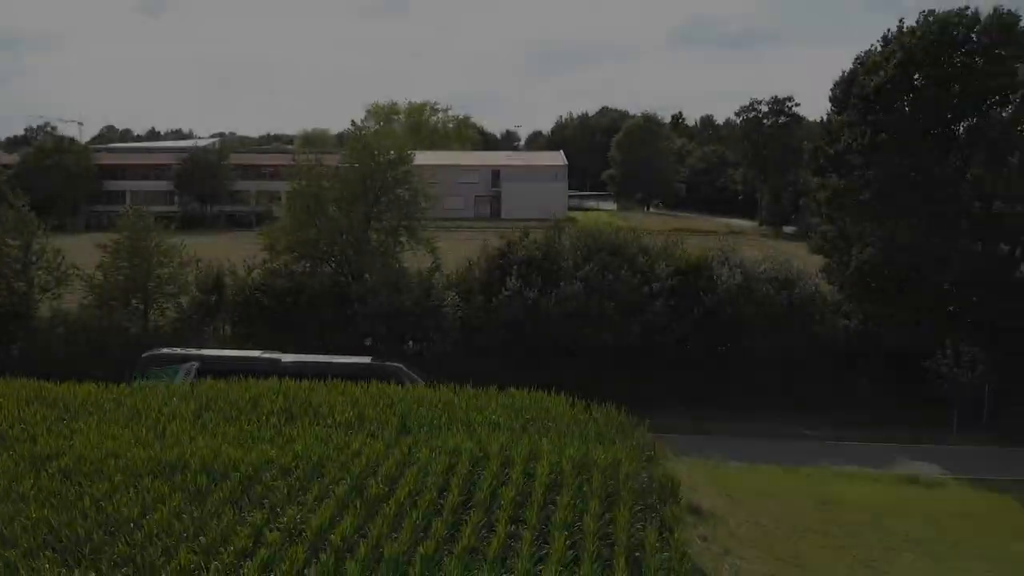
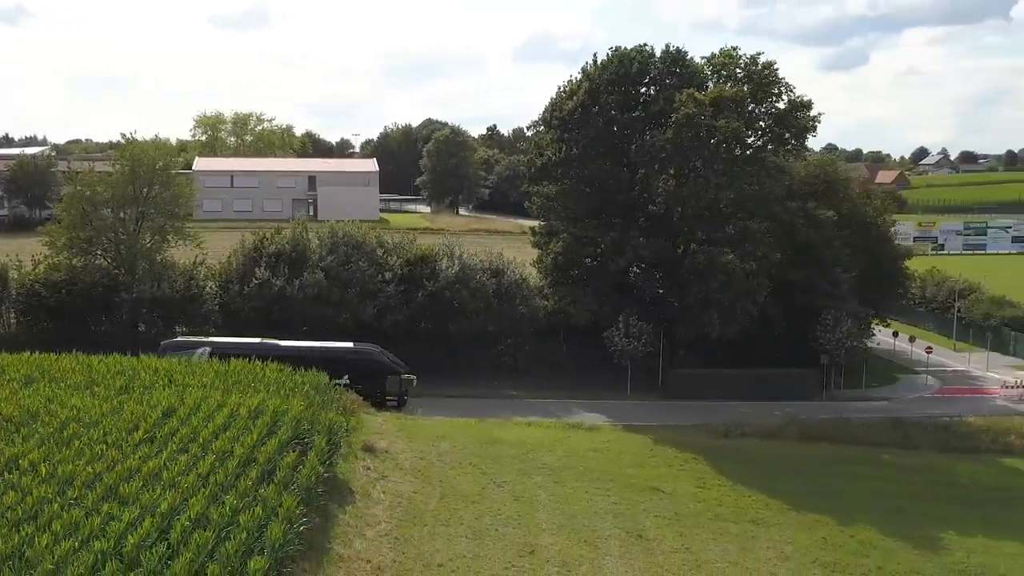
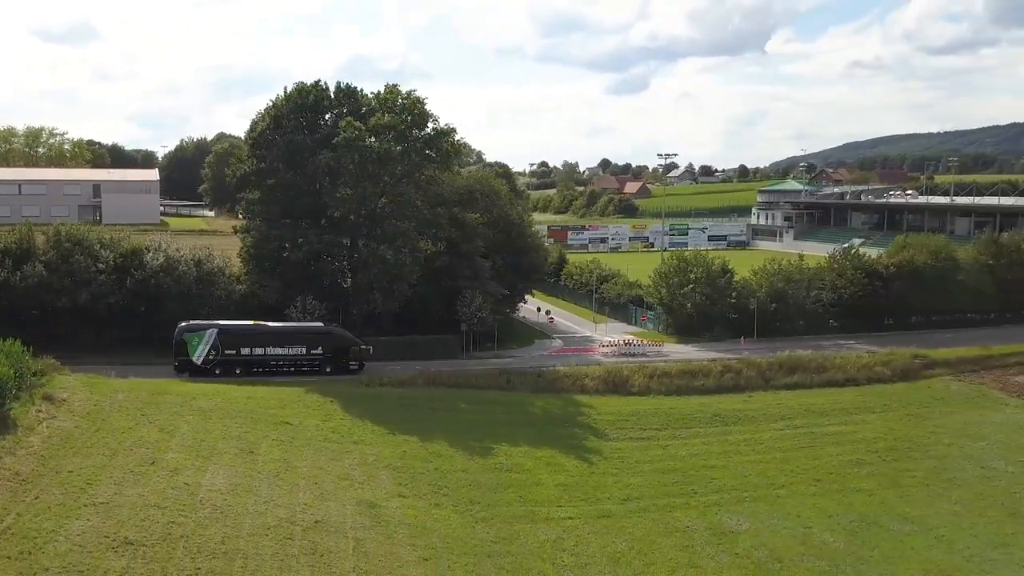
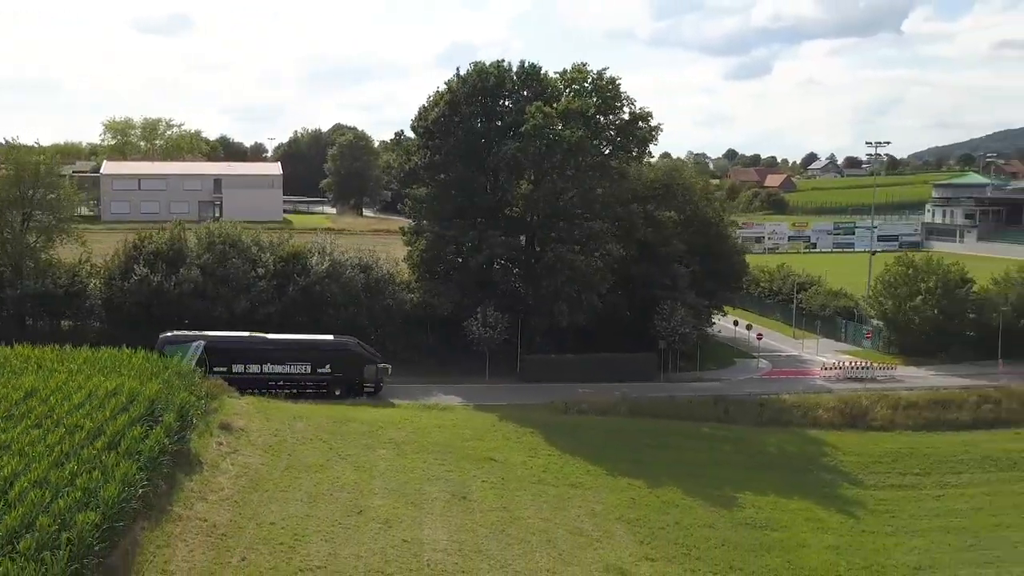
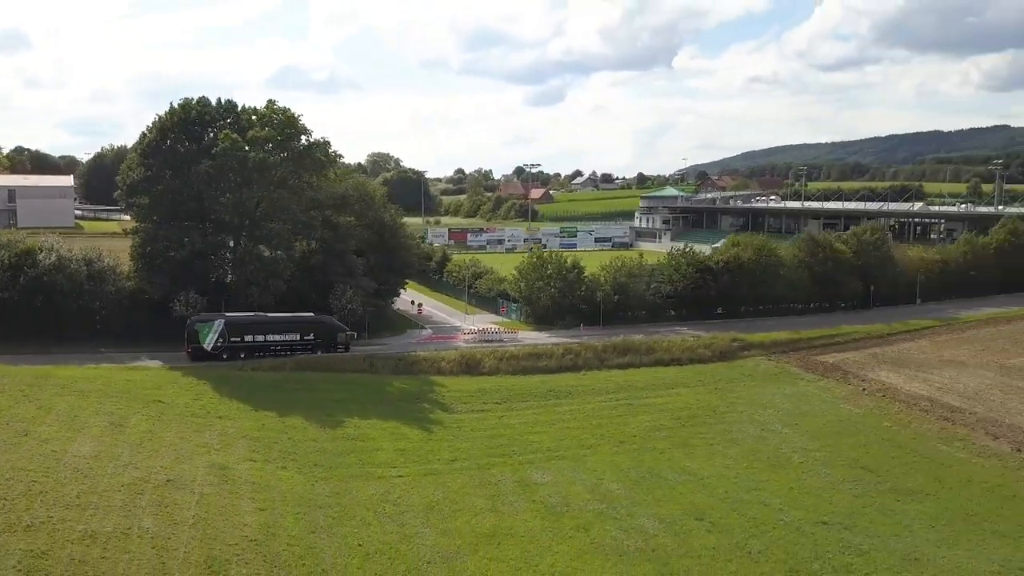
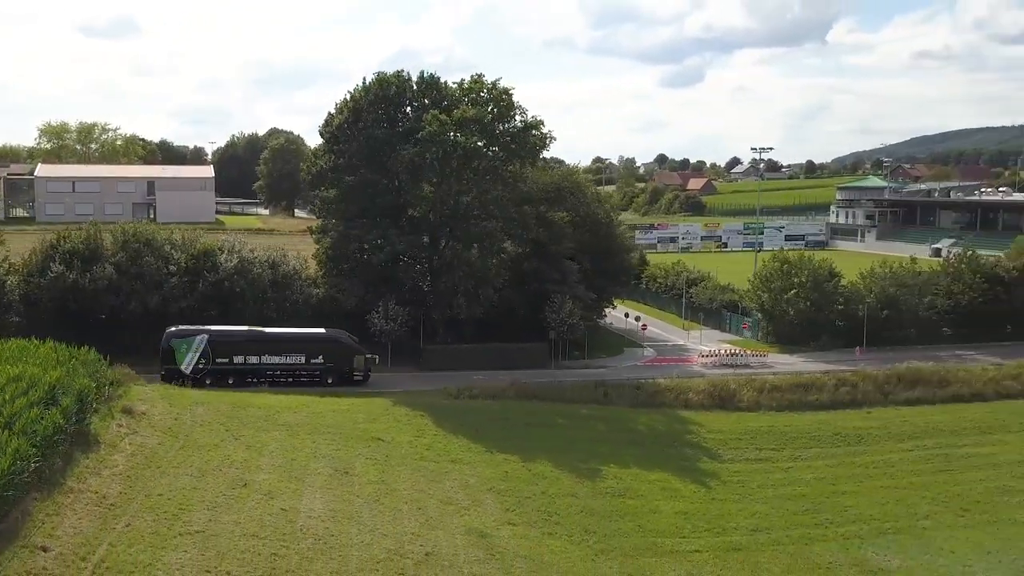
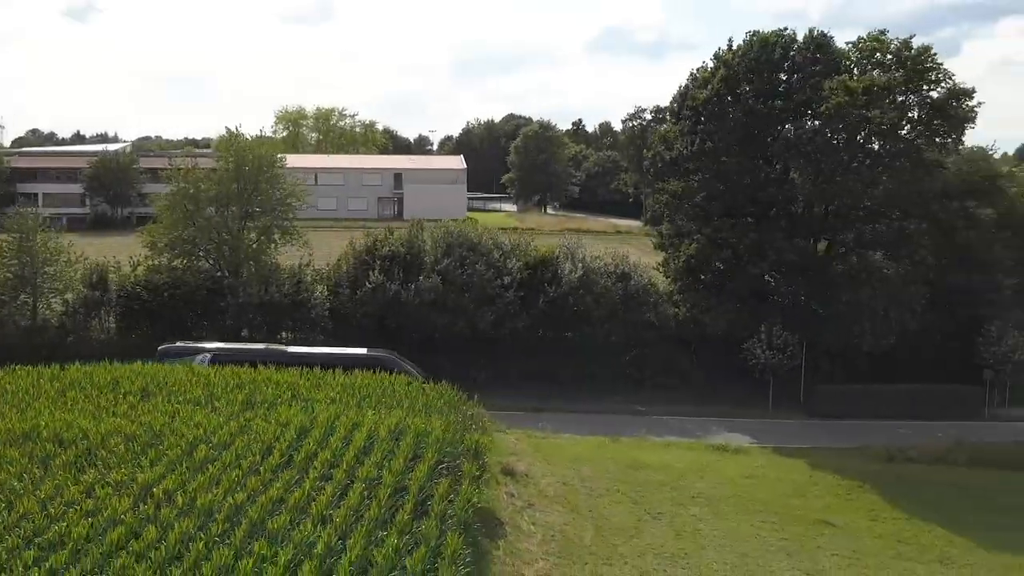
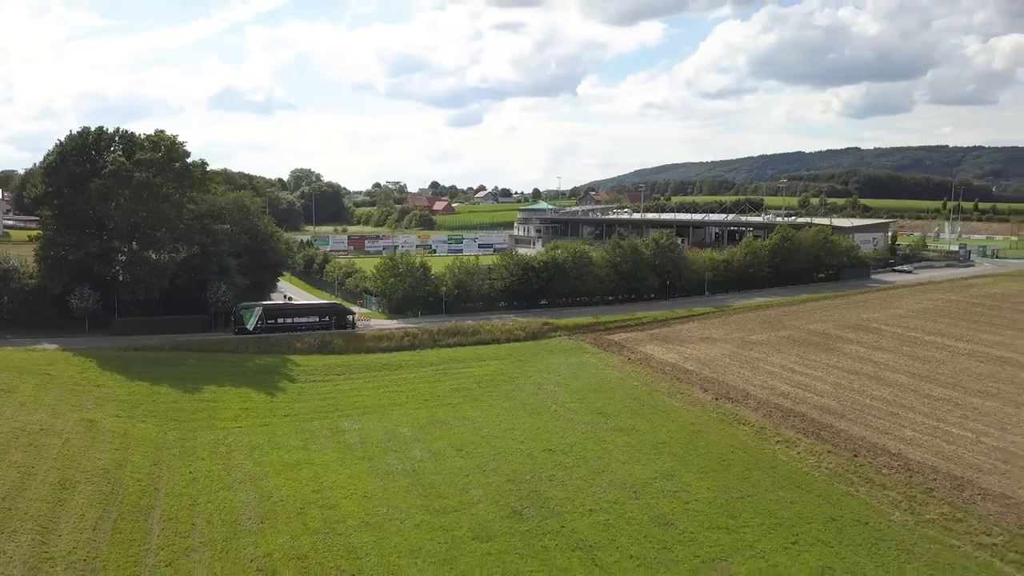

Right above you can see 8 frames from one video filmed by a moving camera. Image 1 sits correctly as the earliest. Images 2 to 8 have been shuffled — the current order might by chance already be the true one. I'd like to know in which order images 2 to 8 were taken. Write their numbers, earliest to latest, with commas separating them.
7, 2, 4, 6, 3, 5, 8
